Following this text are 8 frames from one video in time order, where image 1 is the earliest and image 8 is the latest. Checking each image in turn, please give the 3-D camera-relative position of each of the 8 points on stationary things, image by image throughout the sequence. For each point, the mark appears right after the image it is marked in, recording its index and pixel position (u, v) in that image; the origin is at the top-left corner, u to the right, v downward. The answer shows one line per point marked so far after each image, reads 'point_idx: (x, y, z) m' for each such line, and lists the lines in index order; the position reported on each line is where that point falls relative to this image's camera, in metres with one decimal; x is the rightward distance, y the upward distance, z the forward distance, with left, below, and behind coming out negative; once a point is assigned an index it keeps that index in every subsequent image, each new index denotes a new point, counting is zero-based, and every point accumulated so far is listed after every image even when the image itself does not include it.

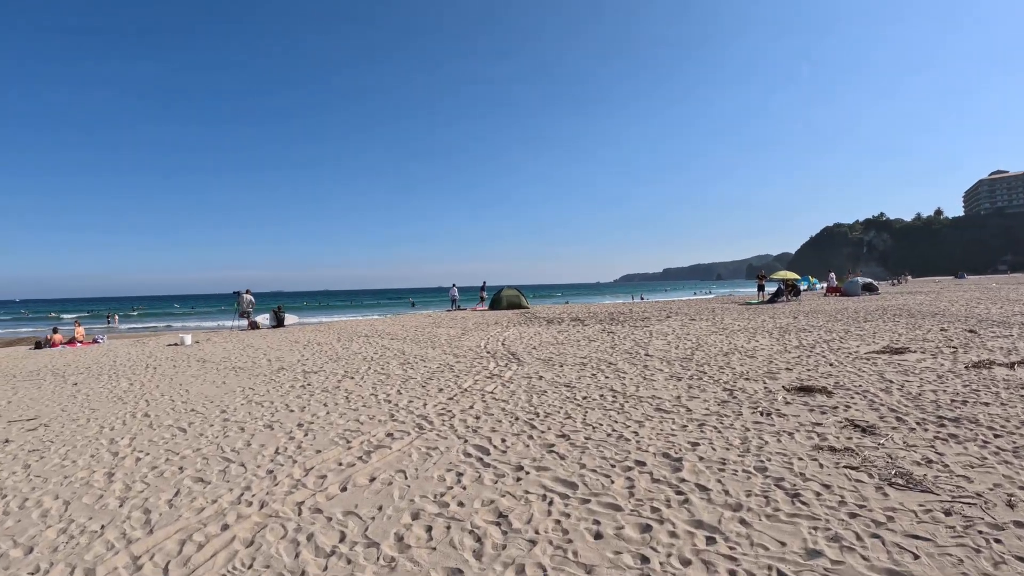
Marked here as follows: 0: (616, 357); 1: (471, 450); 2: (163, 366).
0: (+2.2, -1.4, +9.8) m
1: (-0.4, -1.5, +4.5) m
2: (-7.6, -1.7, +10.3) m
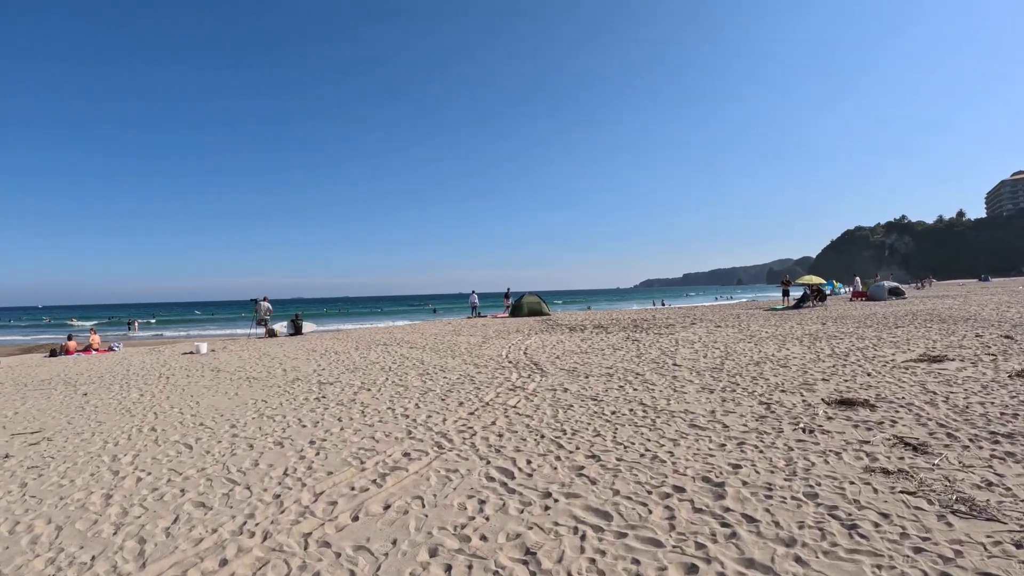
0: (+2.6, -1.5, +9.3) m
1: (-0.2, -1.6, +4.2) m
2: (-7.2, -1.8, +10.2) m
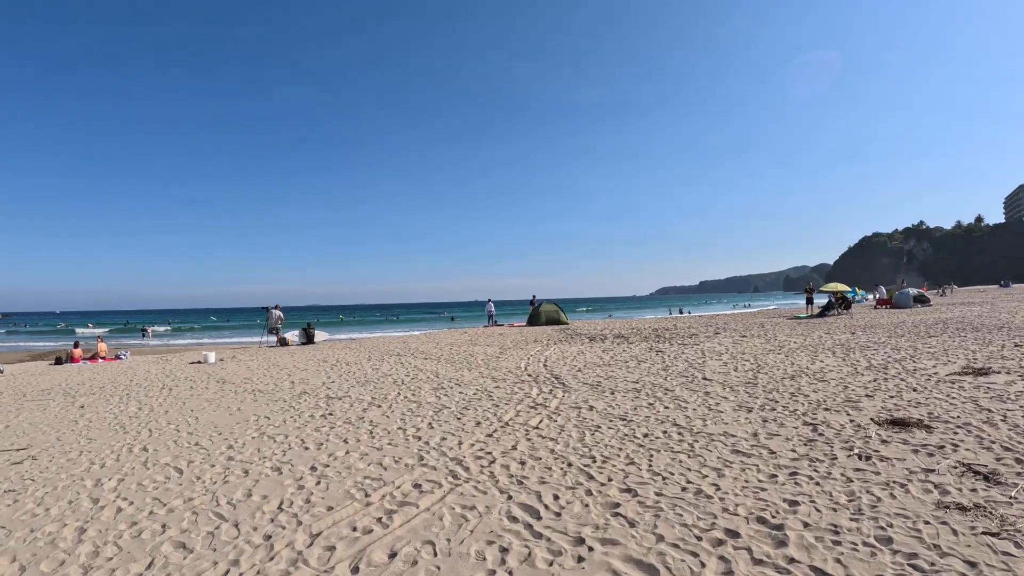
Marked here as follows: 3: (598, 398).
0: (+2.9, -1.7, +8.7) m
1: (0.0, -1.7, +3.6) m
2: (-6.8, -2.0, +9.9) m
3: (+1.3, -1.7, +7.4) m
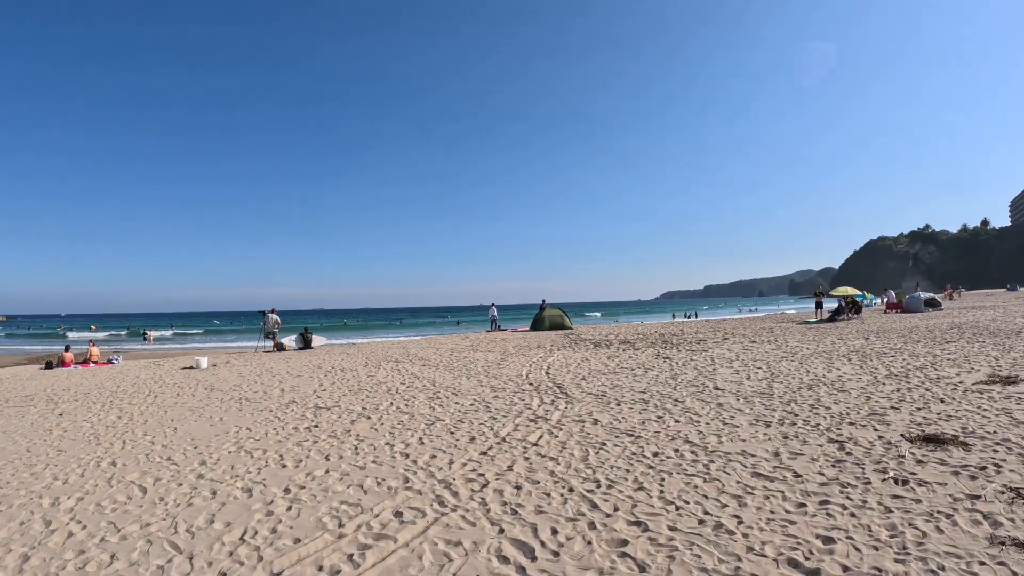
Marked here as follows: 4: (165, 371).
0: (+2.9, -1.8, +8.2) m
1: (0.0, -1.7, +3.1) m
2: (-6.8, -2.1, +9.4) m
3: (+1.3, -1.7, +6.9) m
4: (-8.6, -2.1, +12.0) m
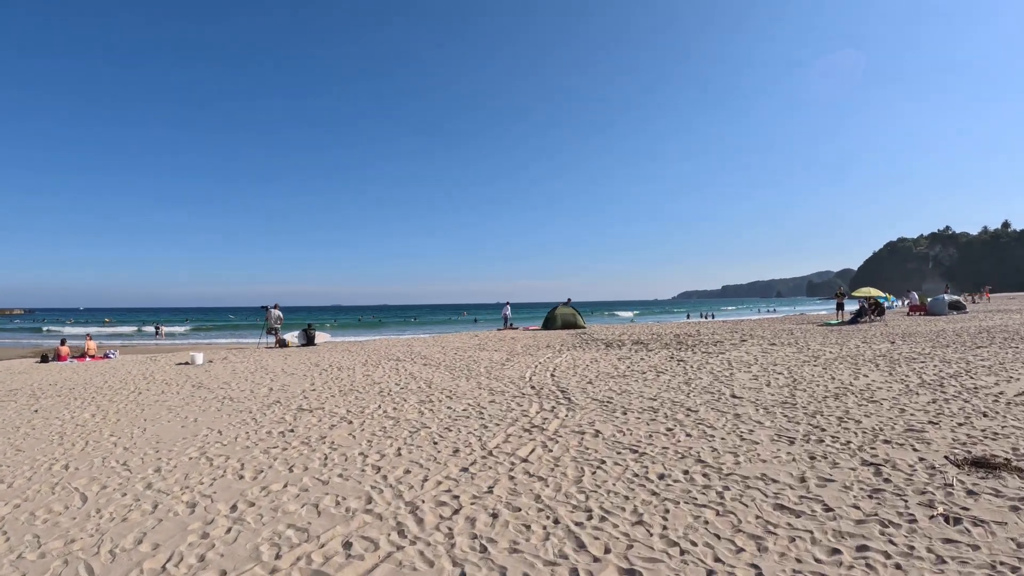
0: (+2.8, -1.7, +7.5) m
1: (-0.2, -1.7, +2.5) m
2: (-6.8, -1.9, +9.1) m
3: (+1.2, -1.7, +6.2) m
4: (-8.6, -1.9, +11.7) m
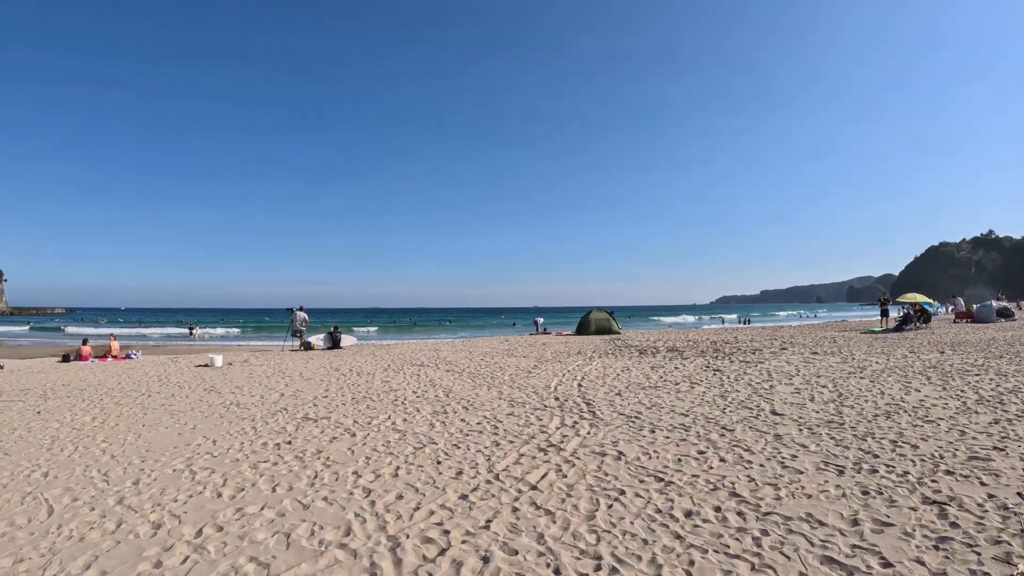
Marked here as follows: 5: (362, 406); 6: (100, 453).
0: (+3.0, -1.8, +6.8) m
1: (-0.3, -1.7, +2.1) m
2: (-6.5, -2.0, +8.9) m
3: (+1.4, -1.8, +5.6) m
4: (-8.1, -2.0, +11.7) m
5: (-2.5, -1.9, +7.8) m
6: (-5.4, -2.0, +6.3) m
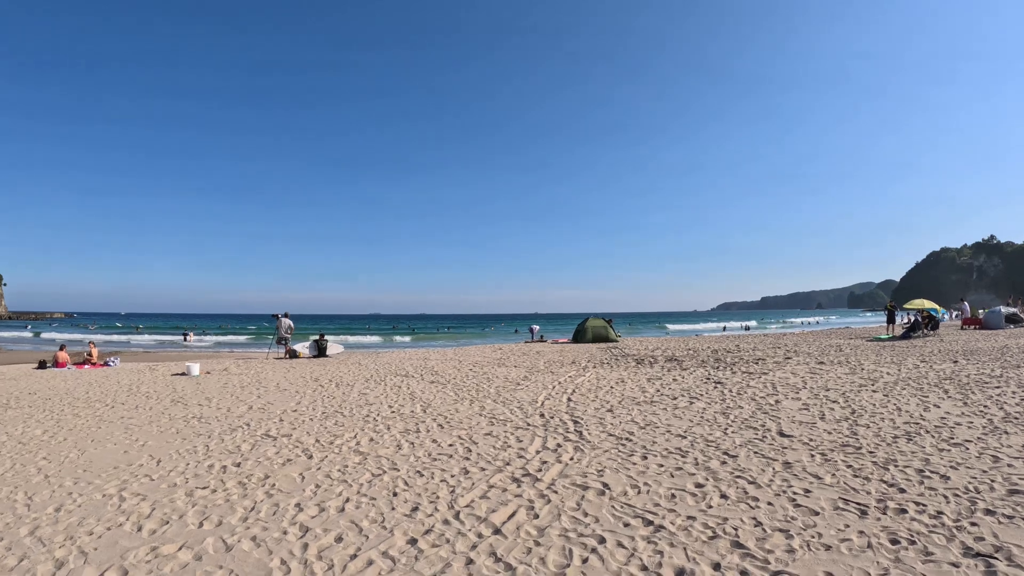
0: (+2.8, -1.9, +6.1) m
1: (-0.6, -1.7, +1.4) m
2: (-6.7, -2.1, +8.3) m
3: (+1.1, -1.8, +5.0) m
4: (-8.3, -2.1, +11.1) m
5: (-2.7, -2.0, +7.2) m
6: (-5.6, -2.0, +5.7) m
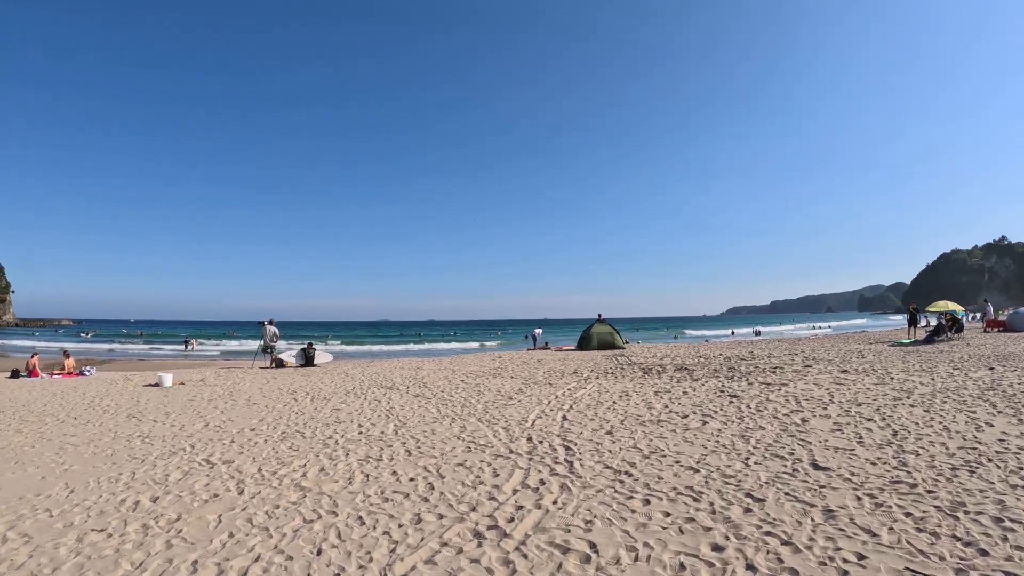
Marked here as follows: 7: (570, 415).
0: (+2.5, -1.9, +5.0) m
1: (-1.0, -1.7, +0.4) m
2: (-6.9, -2.1, +7.5) m
3: (+0.8, -1.8, +3.9) m
4: (-8.4, -2.2, +10.3) m
5: (-2.9, -2.0, +6.2) m
6: (-5.9, -2.0, +4.8) m
7: (+0.9, -2.0, +7.7) m
